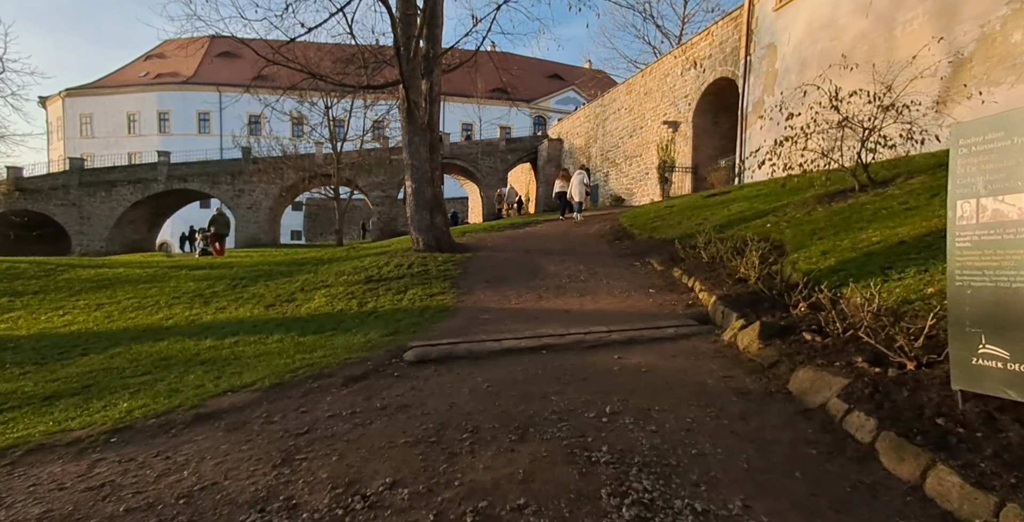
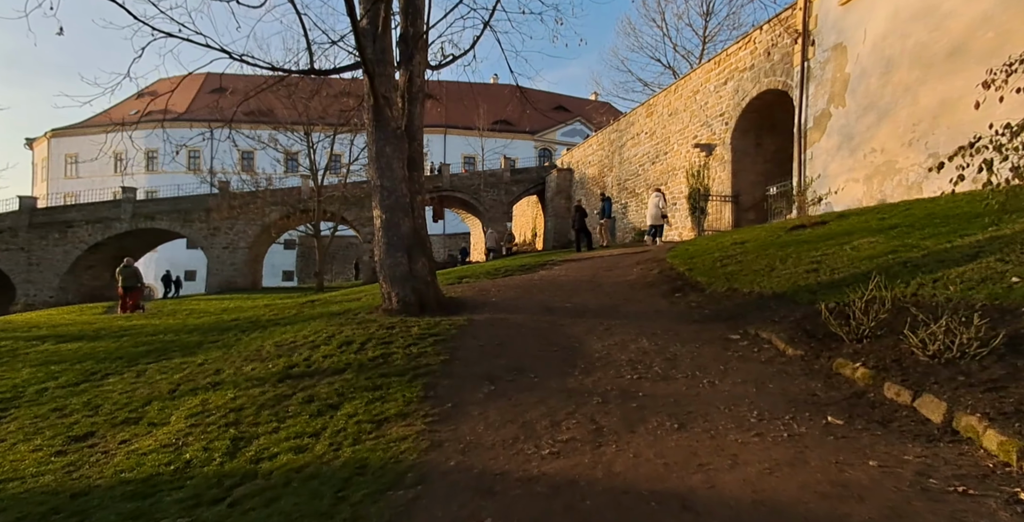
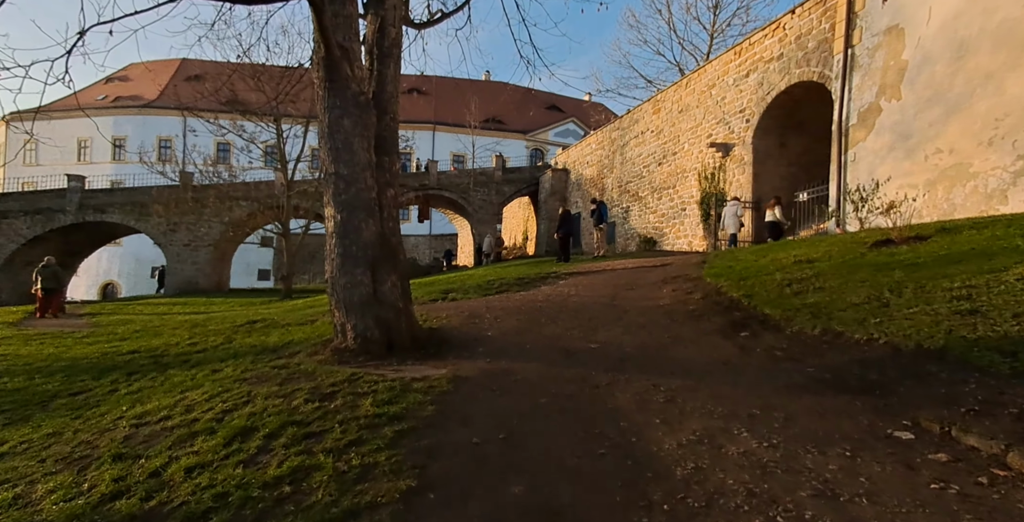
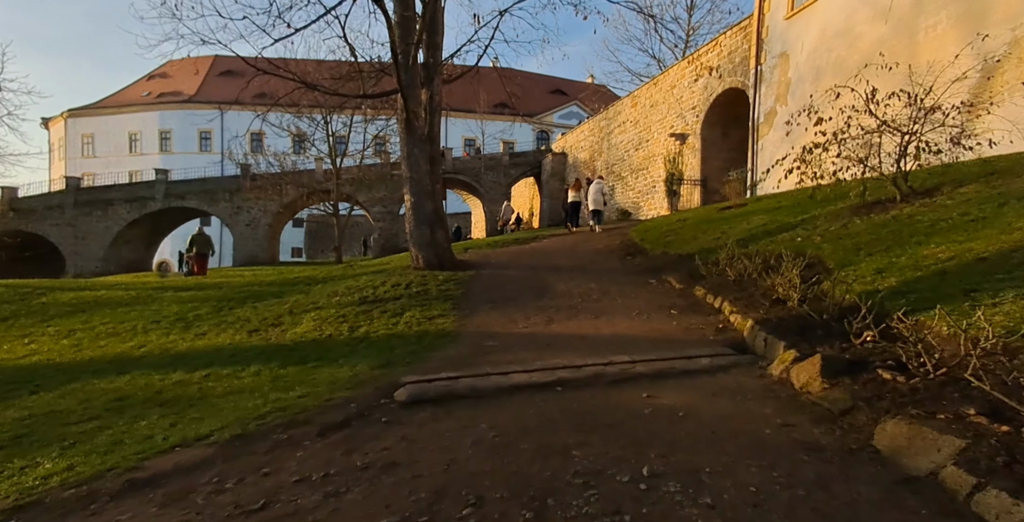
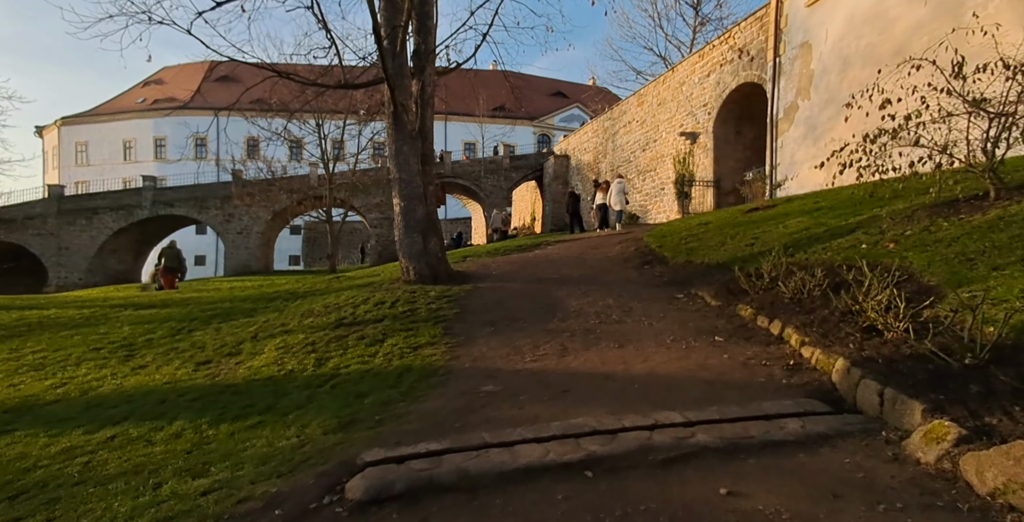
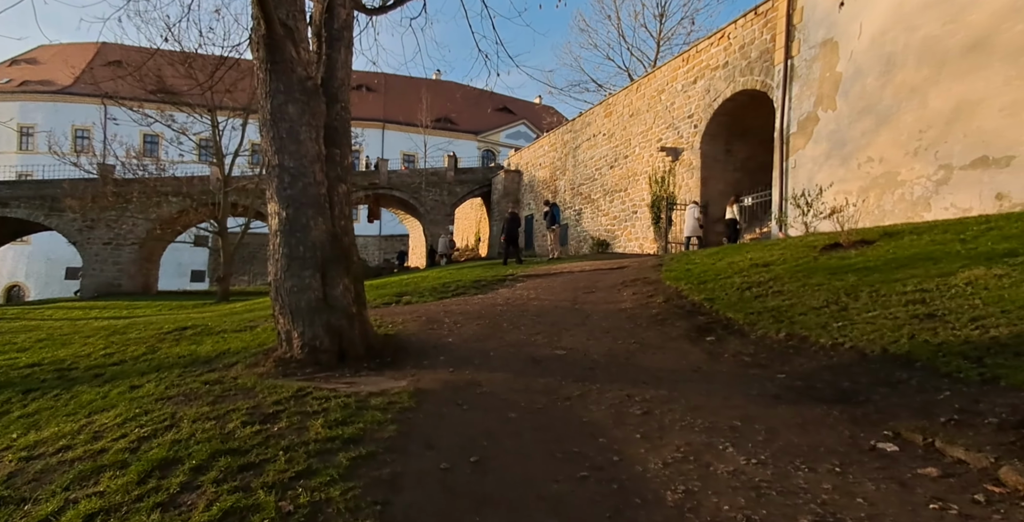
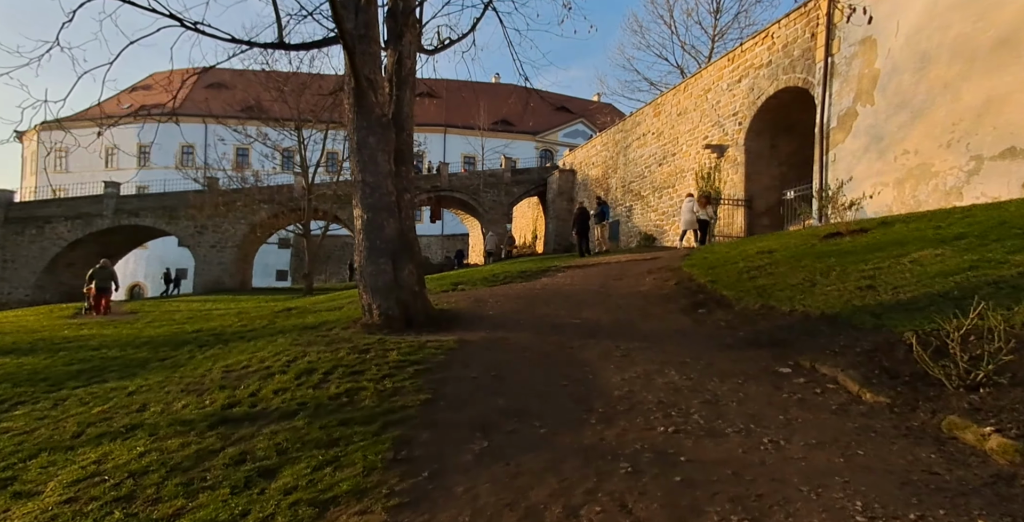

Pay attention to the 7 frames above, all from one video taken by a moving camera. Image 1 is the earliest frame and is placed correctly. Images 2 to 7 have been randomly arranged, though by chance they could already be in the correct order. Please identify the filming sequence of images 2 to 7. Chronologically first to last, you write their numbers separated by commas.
4, 5, 2, 7, 3, 6
